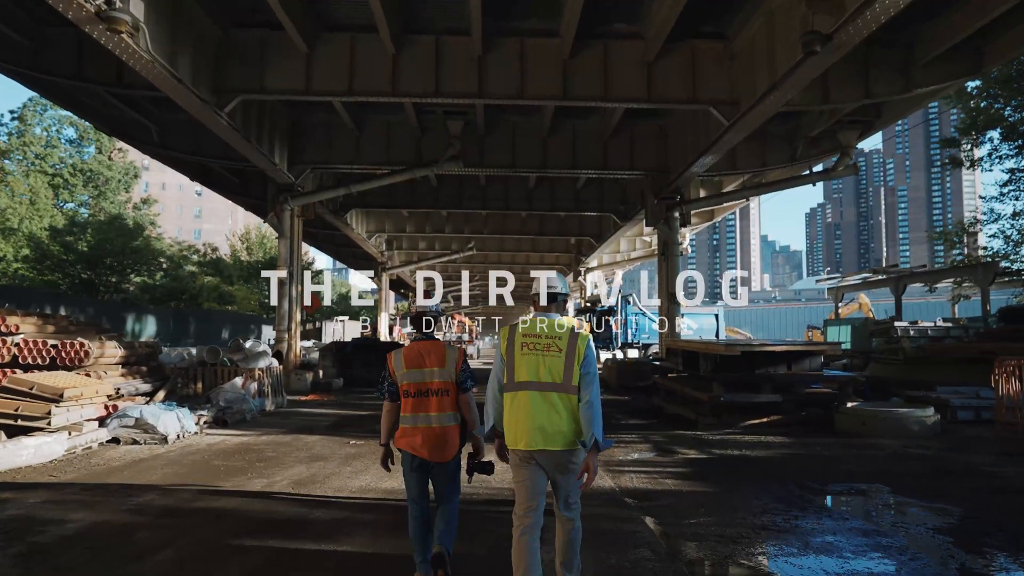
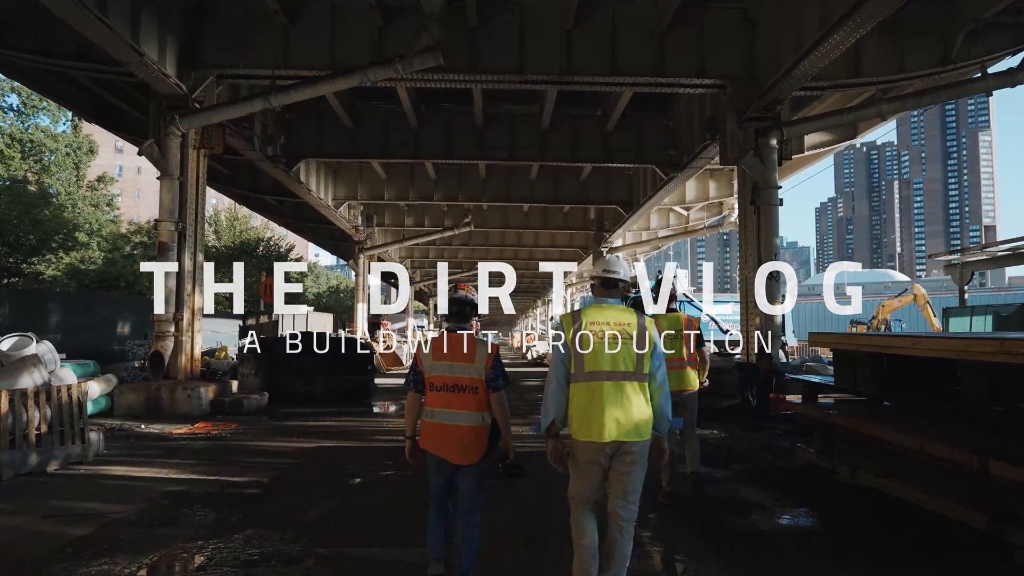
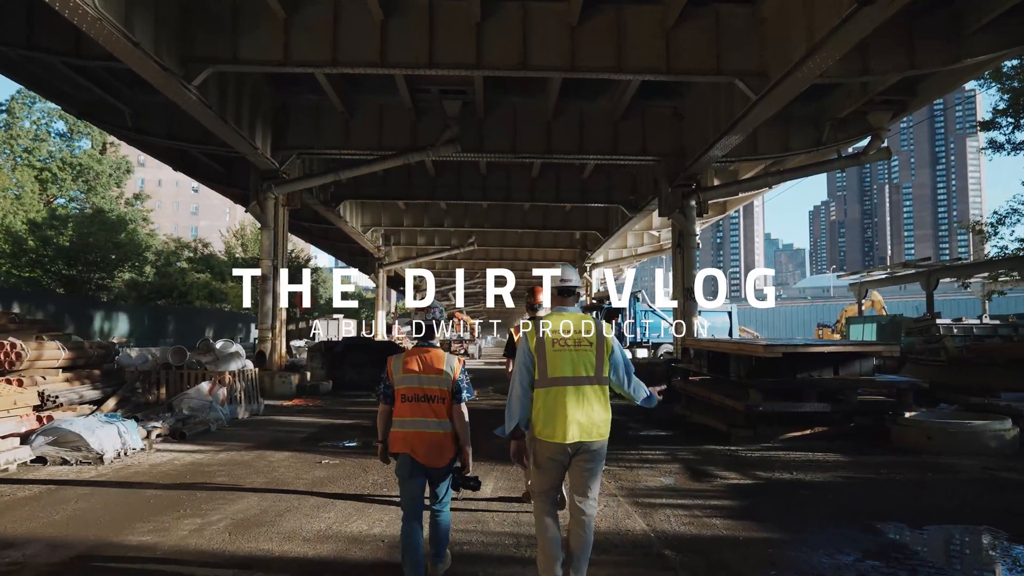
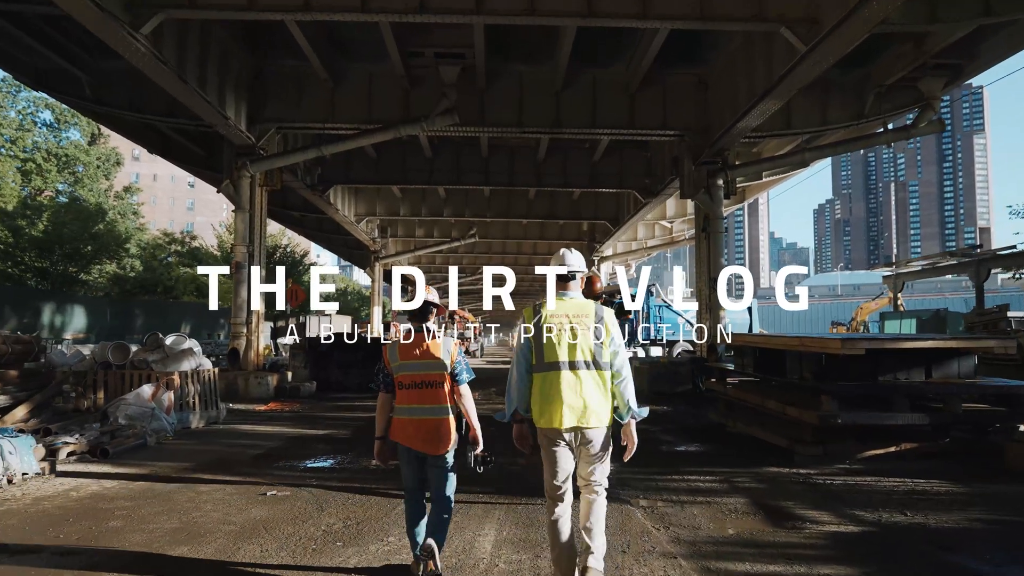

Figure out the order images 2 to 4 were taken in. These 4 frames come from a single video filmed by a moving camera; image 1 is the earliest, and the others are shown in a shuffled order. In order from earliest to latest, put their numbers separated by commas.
3, 4, 2
